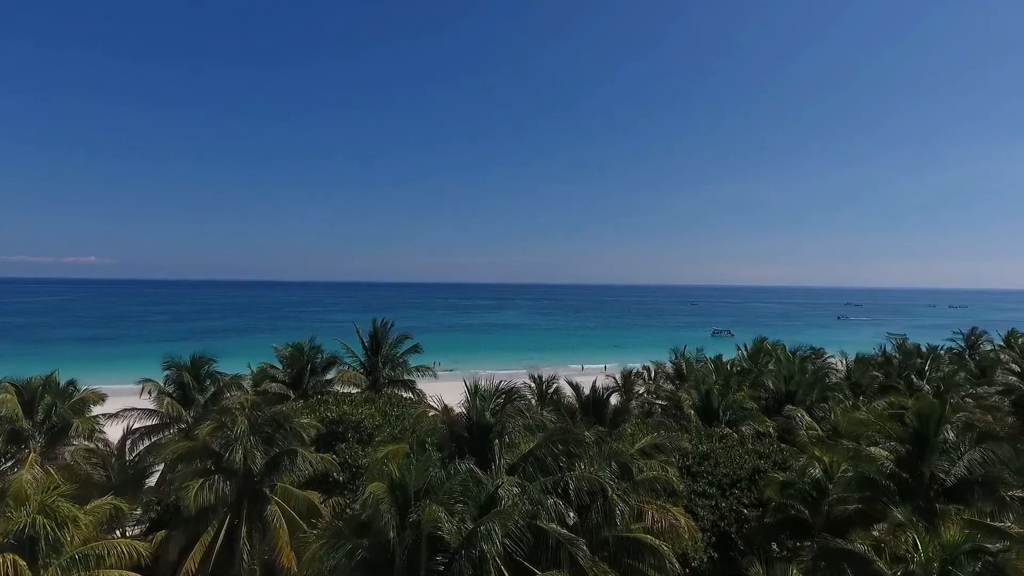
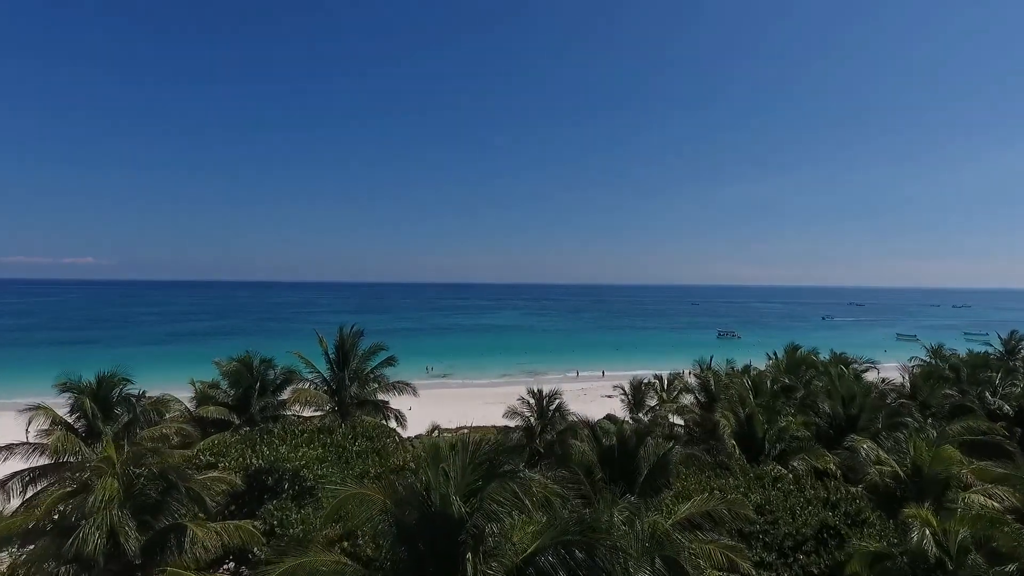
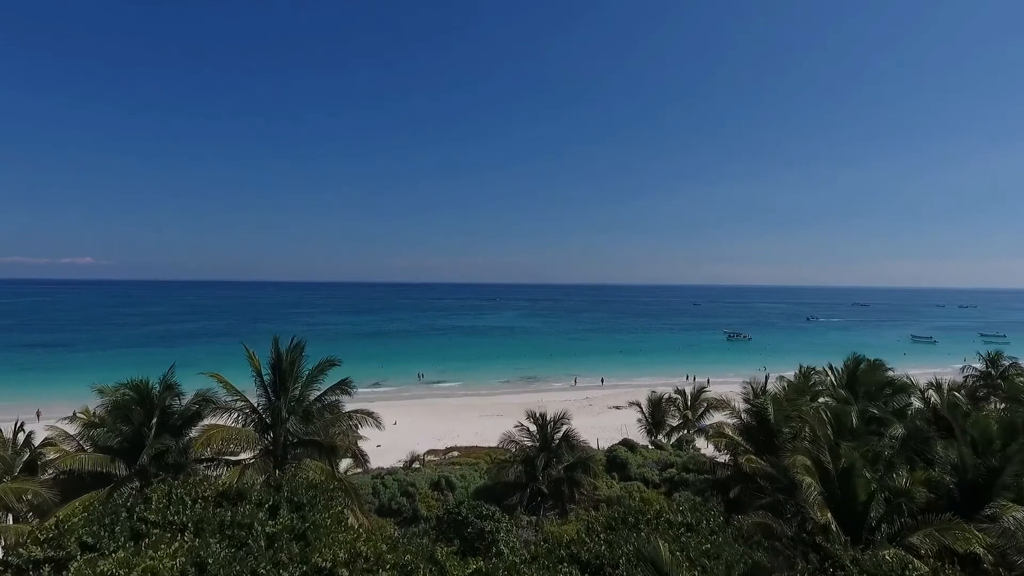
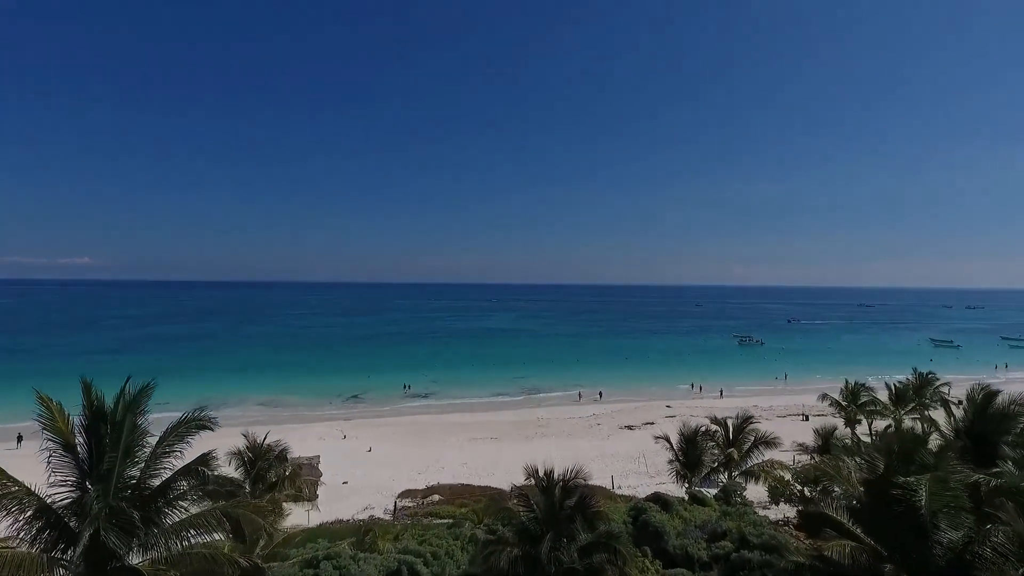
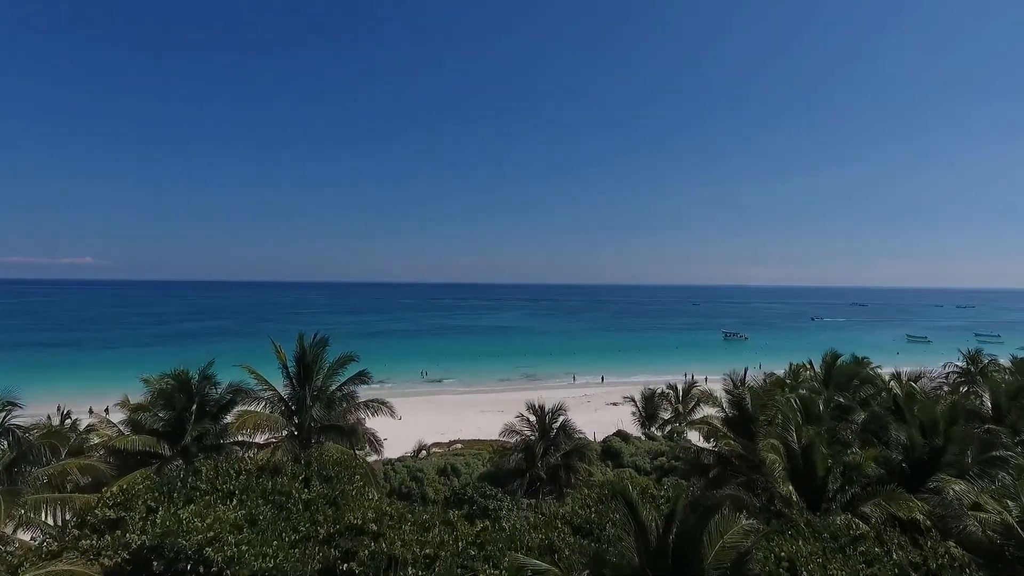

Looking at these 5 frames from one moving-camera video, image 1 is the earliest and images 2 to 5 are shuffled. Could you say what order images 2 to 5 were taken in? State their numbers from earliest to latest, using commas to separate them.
2, 5, 3, 4
